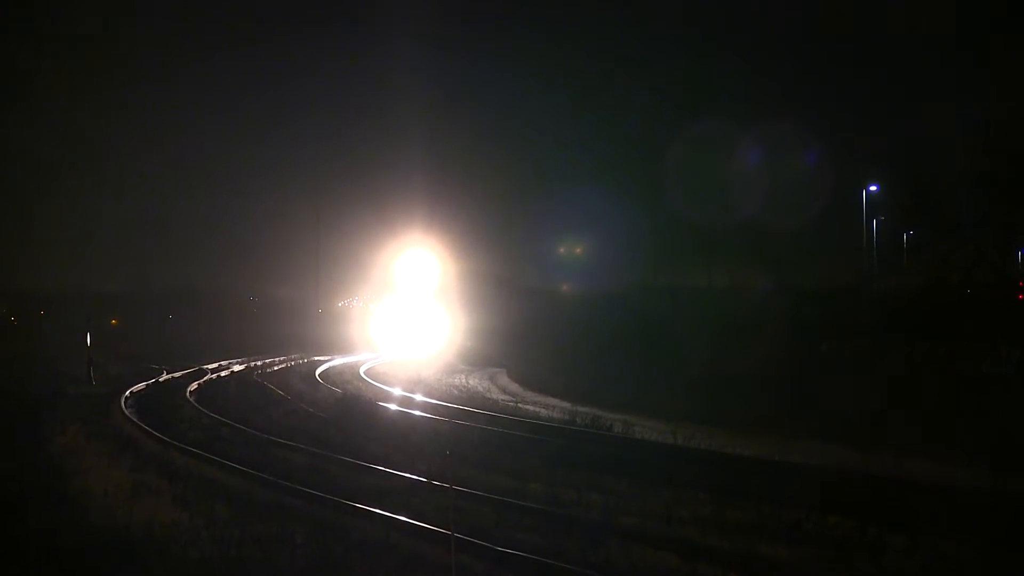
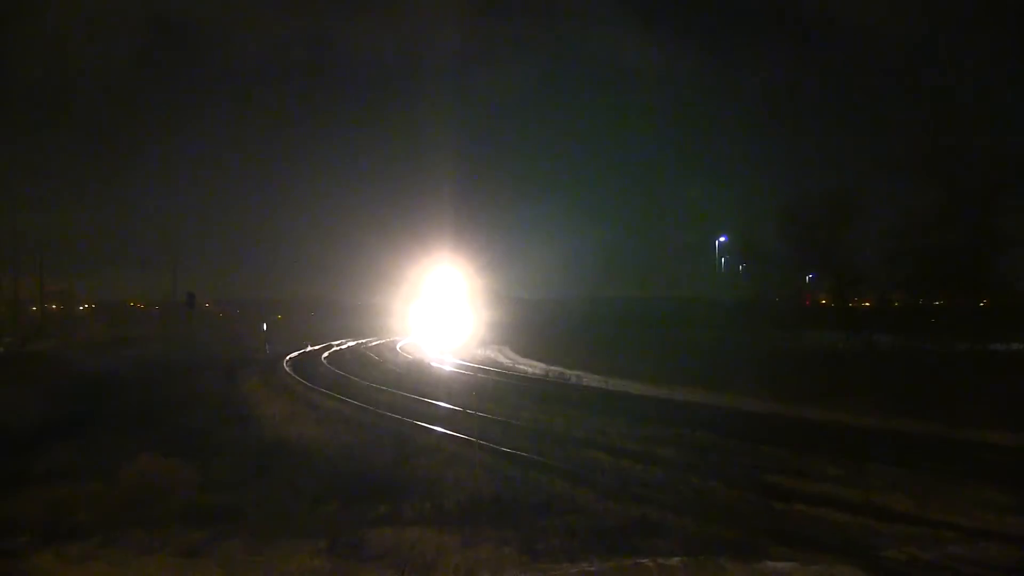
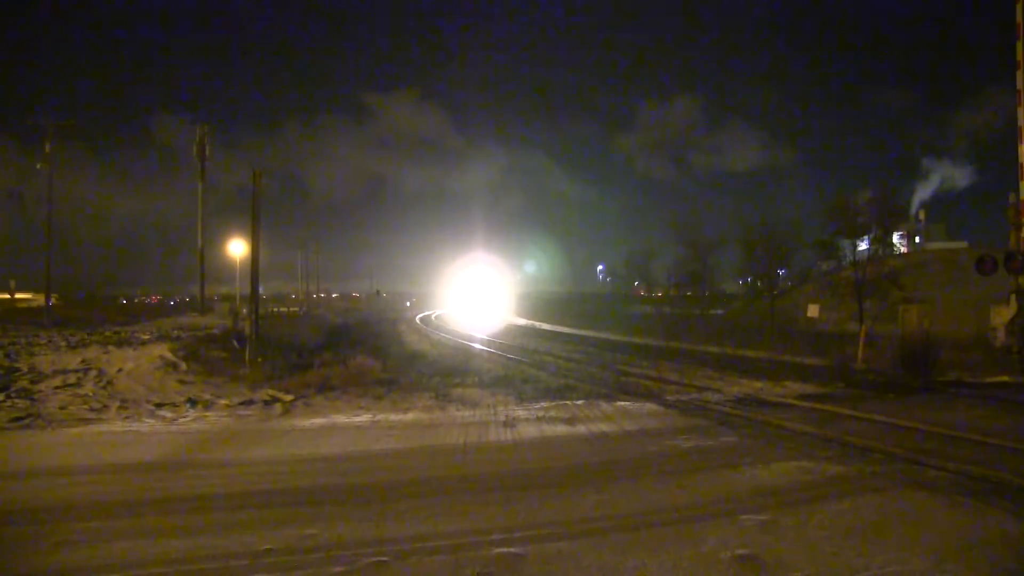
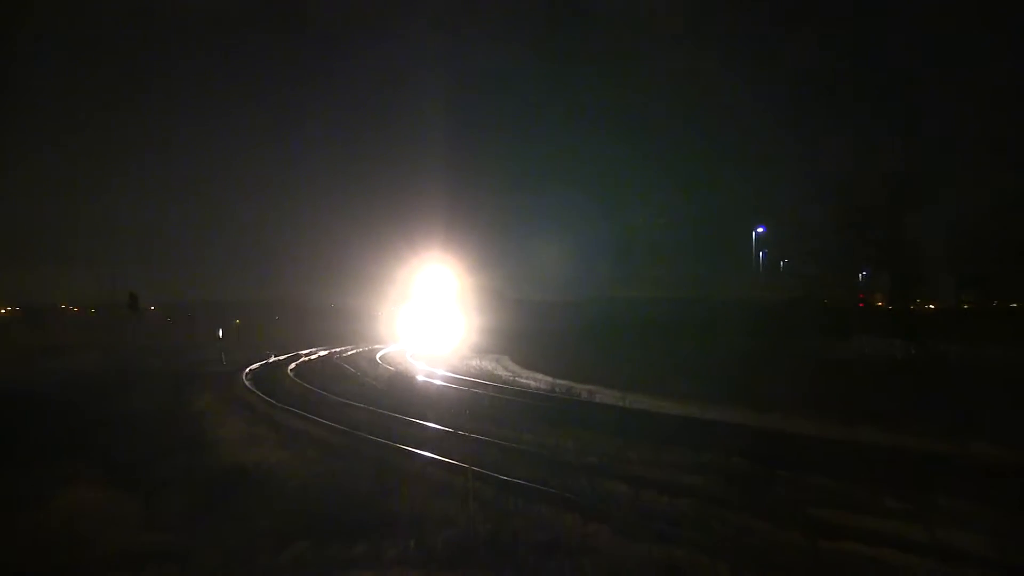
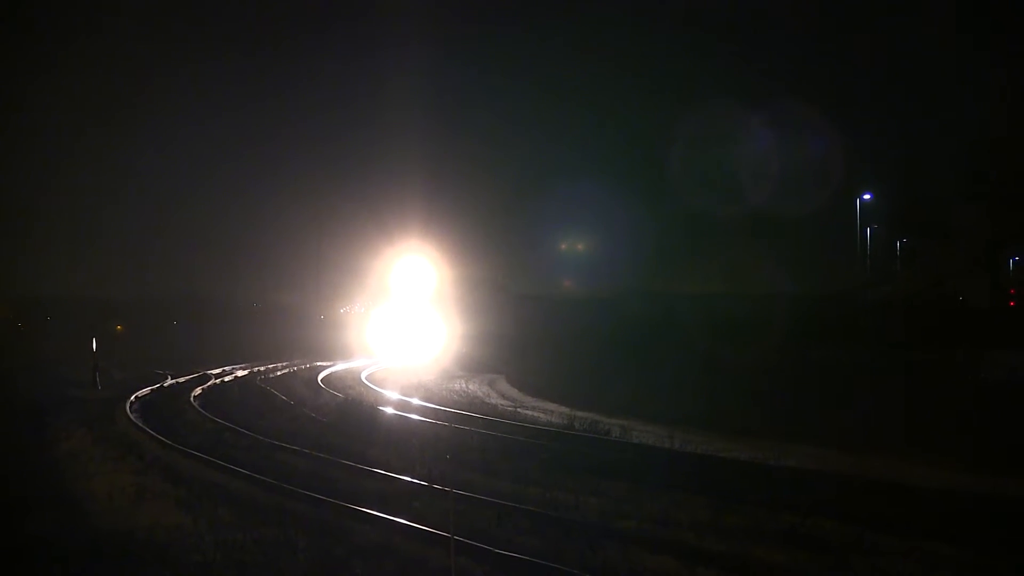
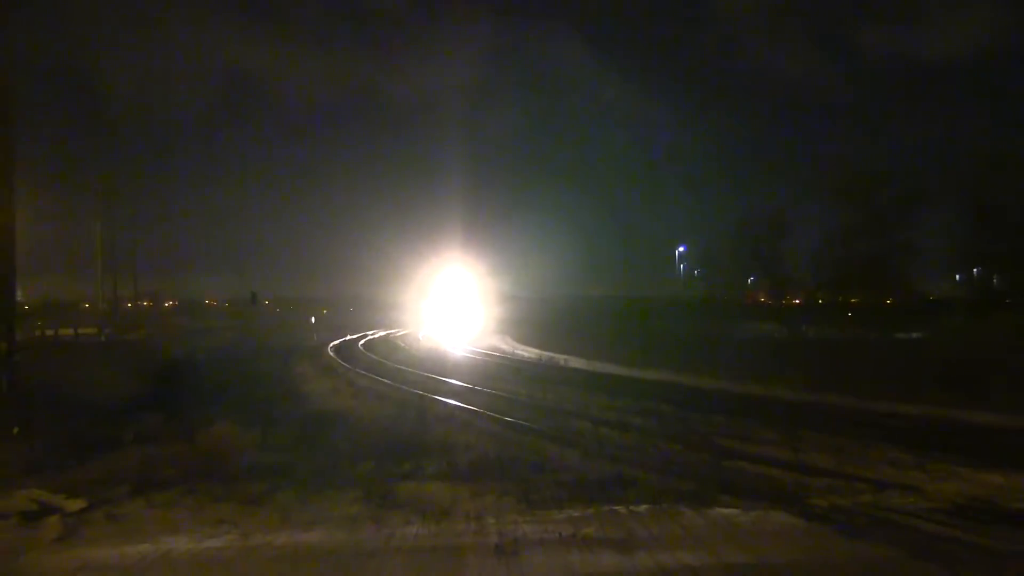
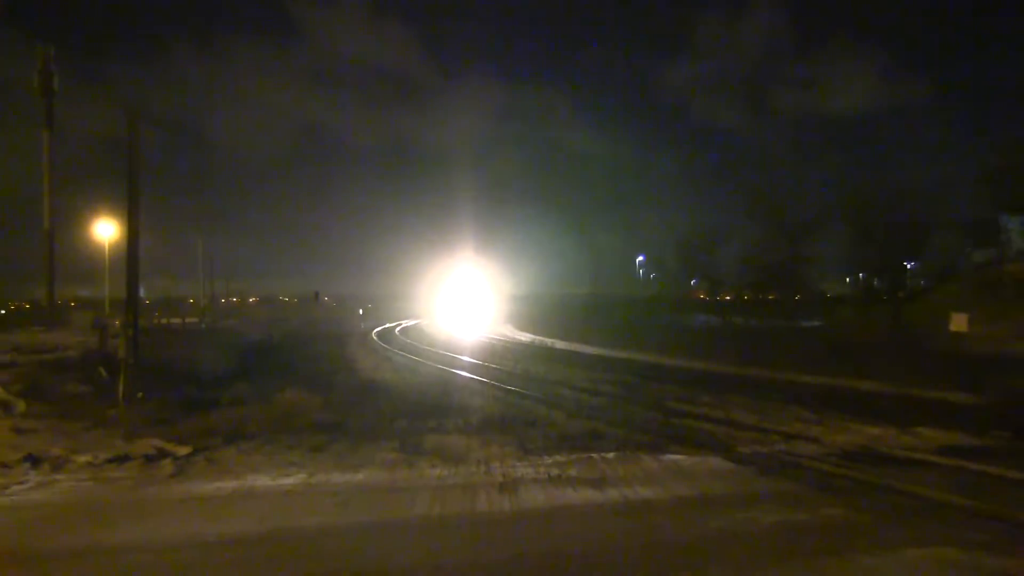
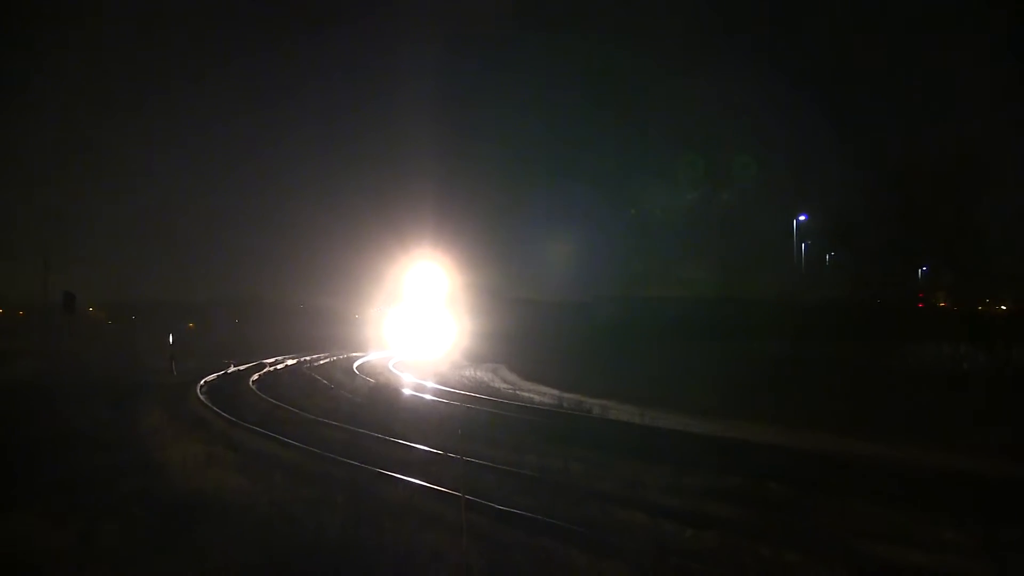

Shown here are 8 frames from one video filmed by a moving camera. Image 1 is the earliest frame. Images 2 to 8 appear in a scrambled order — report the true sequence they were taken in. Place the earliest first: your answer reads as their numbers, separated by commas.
5, 8, 4, 2, 6, 7, 3
